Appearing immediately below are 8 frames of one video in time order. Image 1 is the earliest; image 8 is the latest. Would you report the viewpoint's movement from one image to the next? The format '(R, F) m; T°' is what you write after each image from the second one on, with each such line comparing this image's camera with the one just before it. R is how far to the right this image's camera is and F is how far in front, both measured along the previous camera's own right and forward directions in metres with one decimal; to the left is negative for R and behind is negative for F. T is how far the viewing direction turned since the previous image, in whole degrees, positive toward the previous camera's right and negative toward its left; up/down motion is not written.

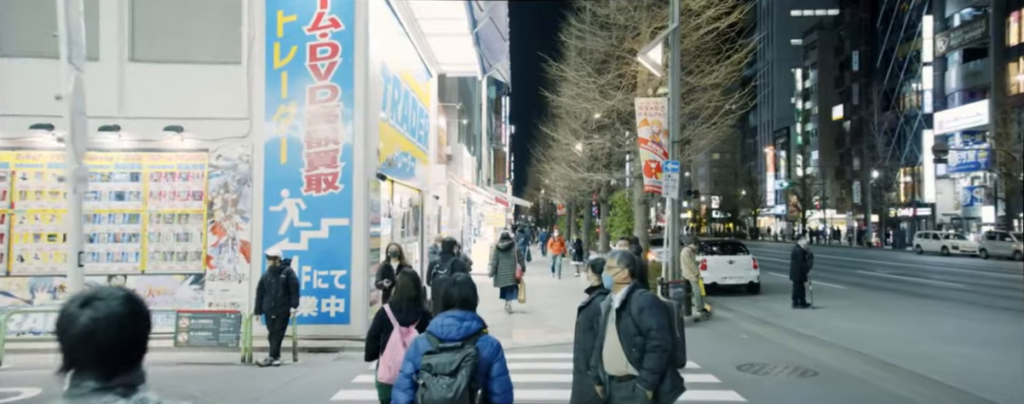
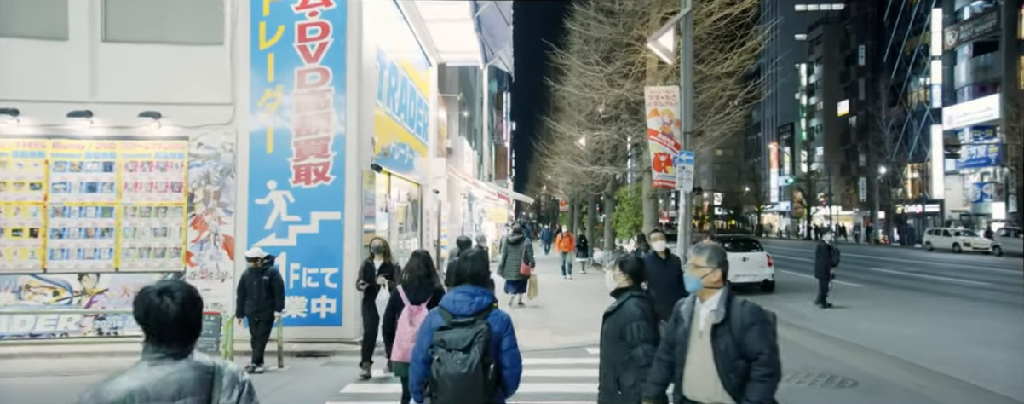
(-0.1, +0.8) m; 0°
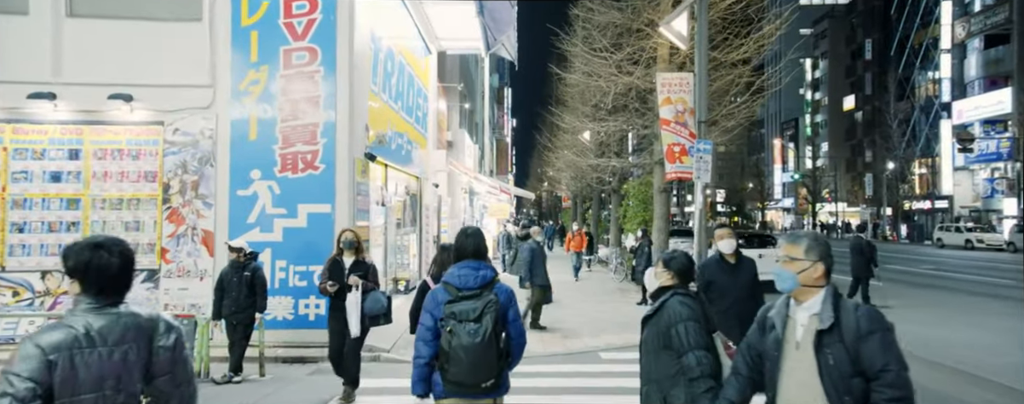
(-0.1, +0.9) m; 0°
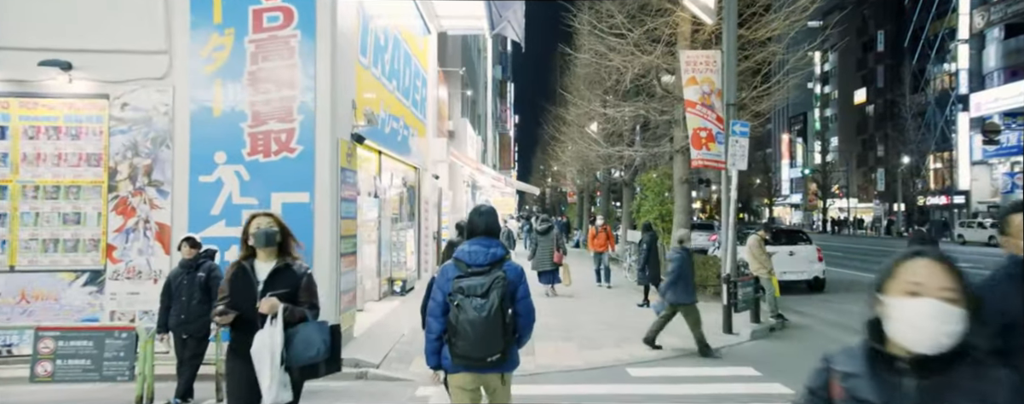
(-0.1, +1.5) m; 0°
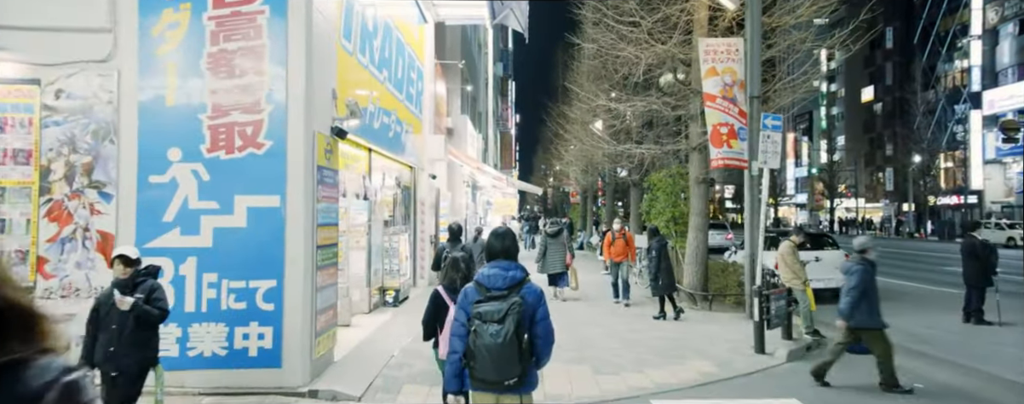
(0.0, +1.2) m; 0°
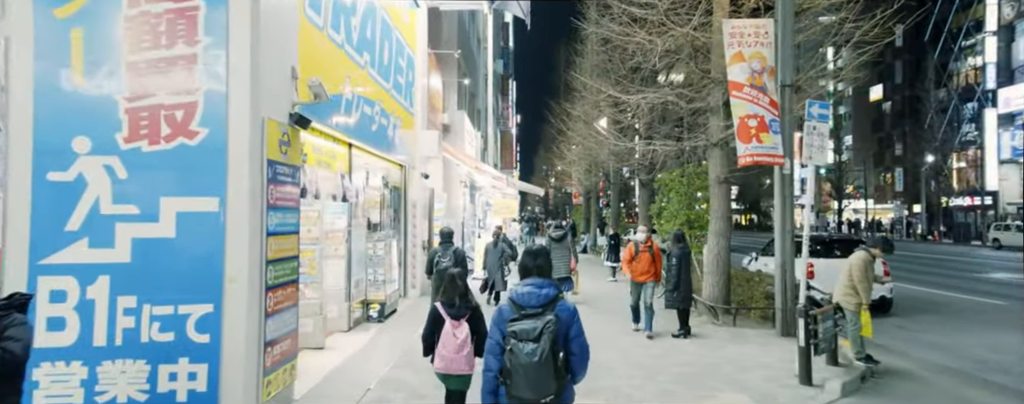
(0.0, +1.5) m; 0°
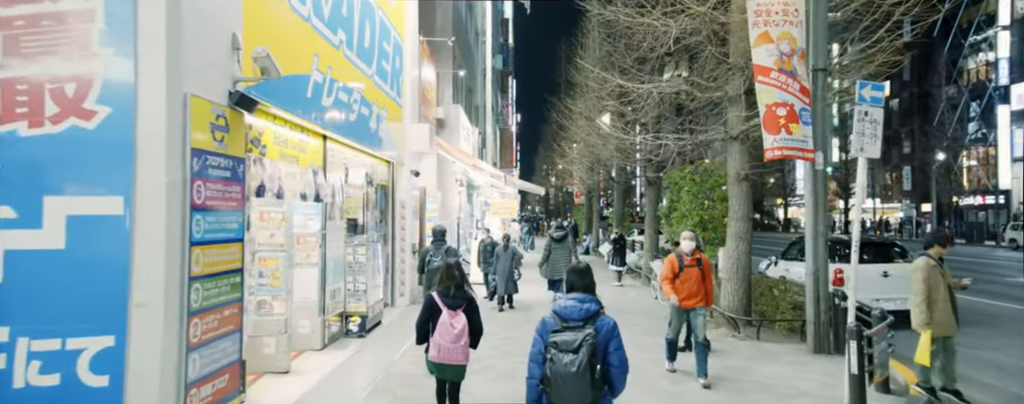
(+0.1, +1.3) m; 0°
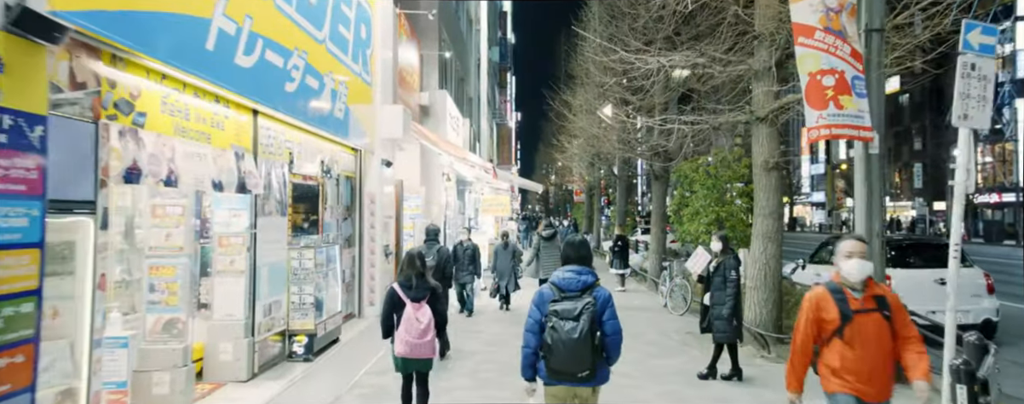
(+0.3, +2.0) m; 0°
